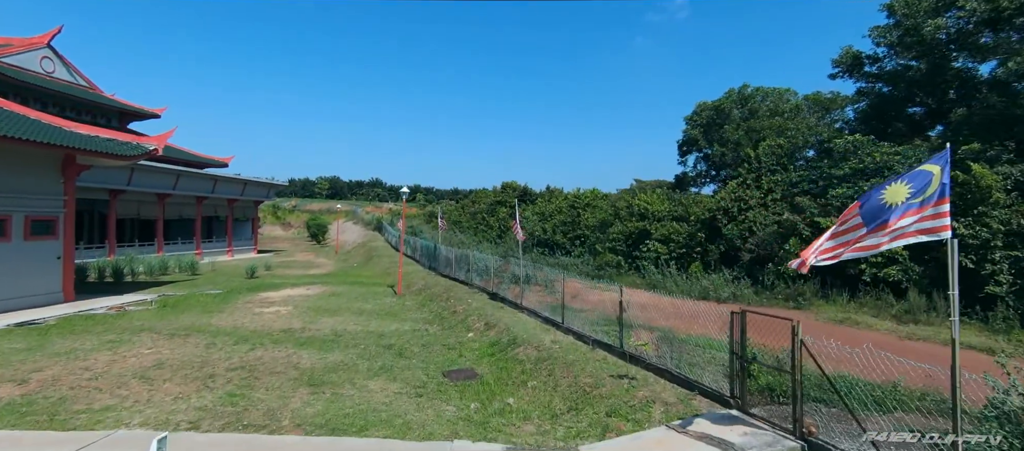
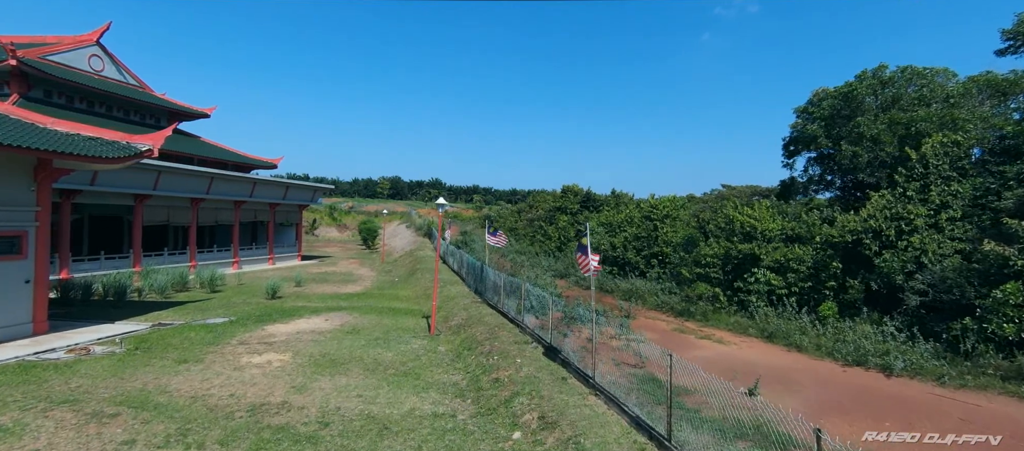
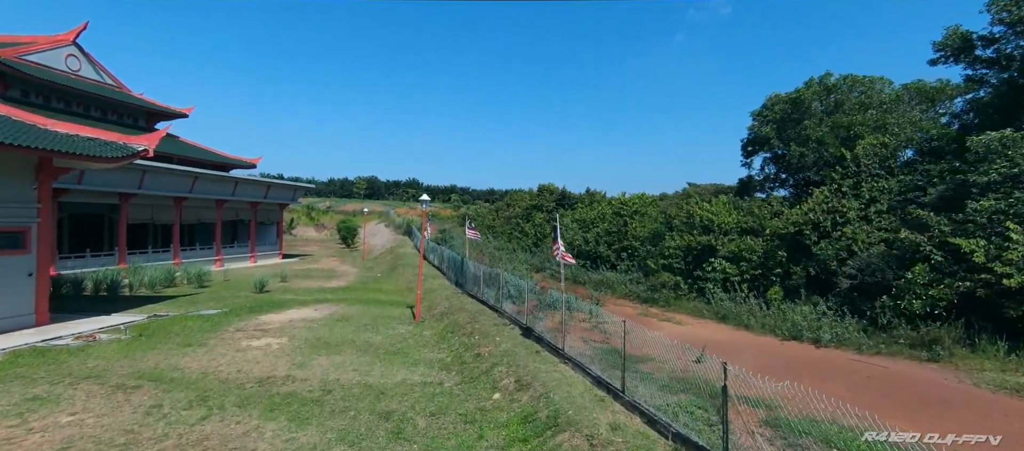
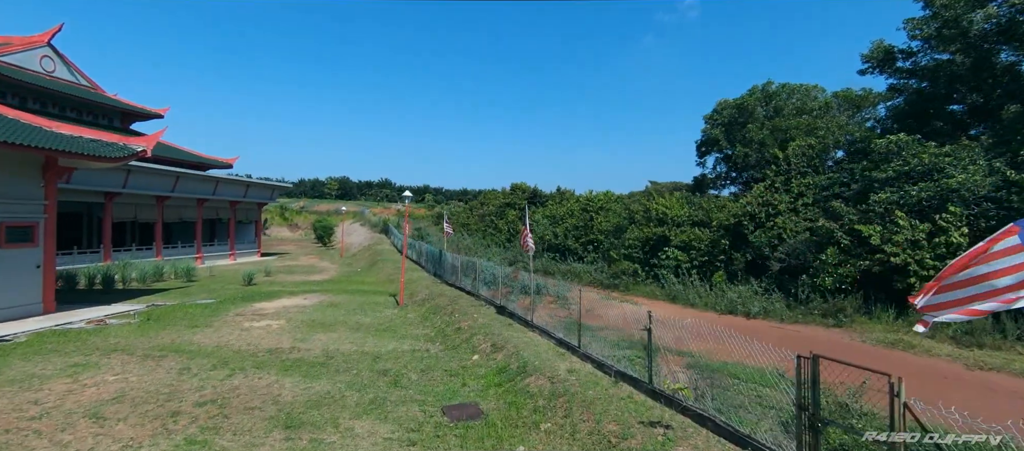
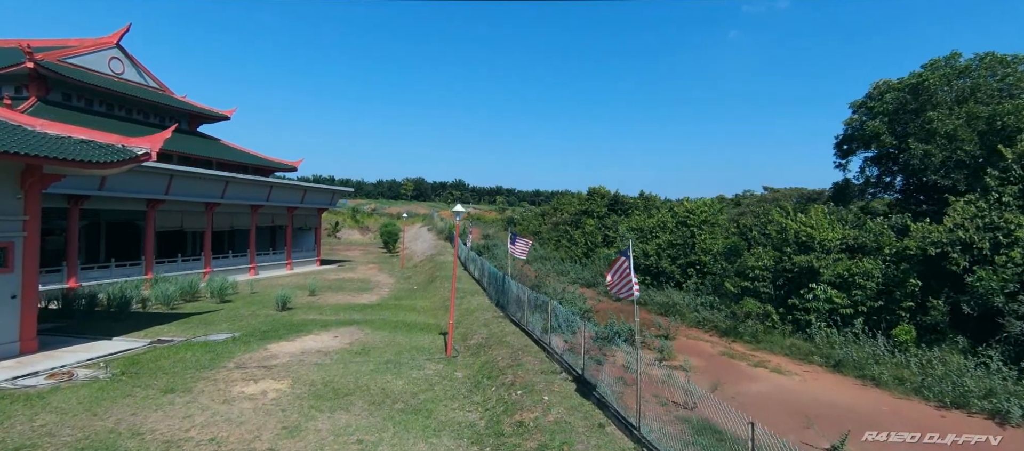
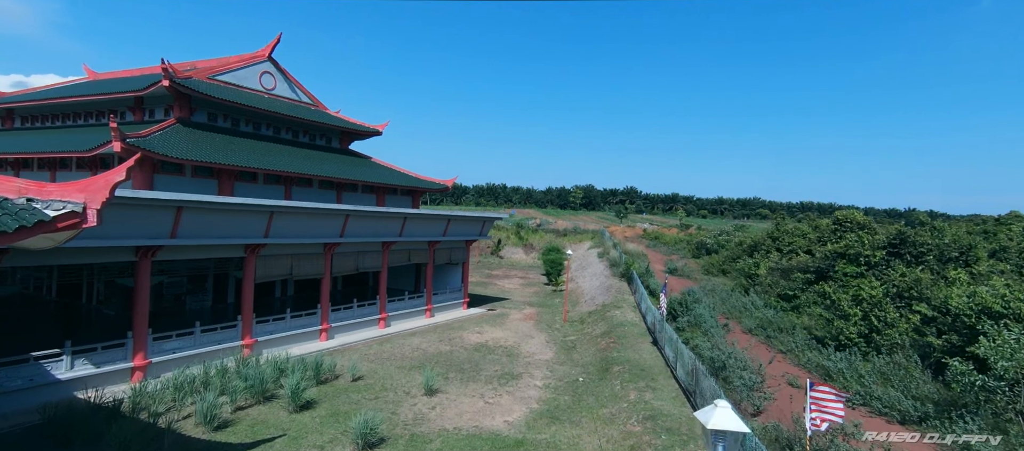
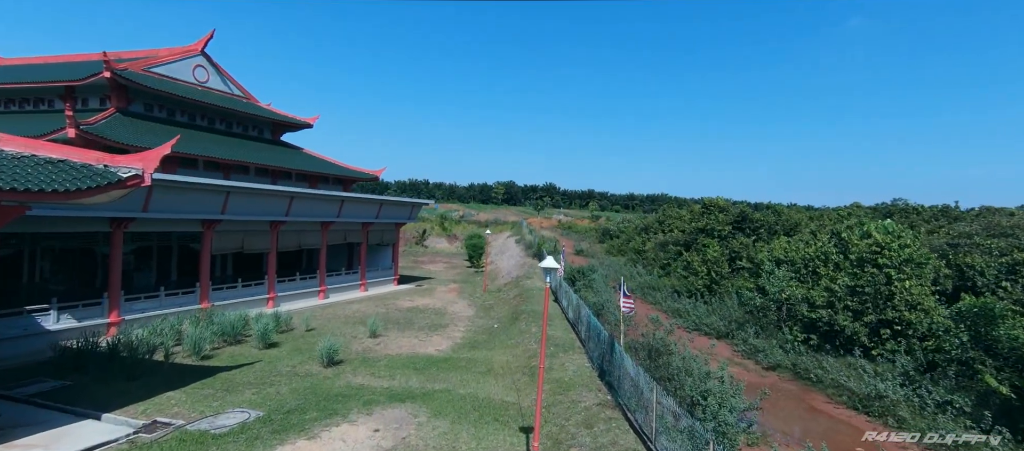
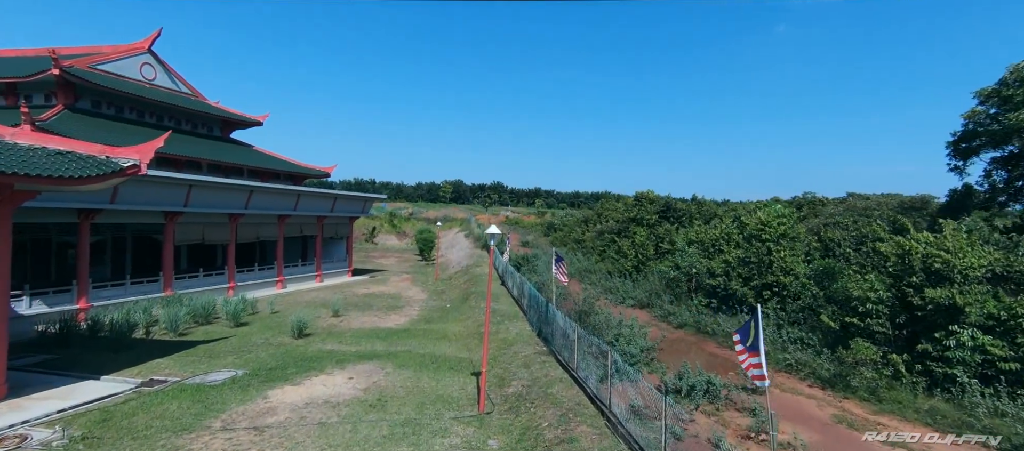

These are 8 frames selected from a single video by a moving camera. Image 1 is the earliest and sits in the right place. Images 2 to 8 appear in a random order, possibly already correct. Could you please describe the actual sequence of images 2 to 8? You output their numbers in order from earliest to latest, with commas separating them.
4, 3, 2, 5, 8, 7, 6
